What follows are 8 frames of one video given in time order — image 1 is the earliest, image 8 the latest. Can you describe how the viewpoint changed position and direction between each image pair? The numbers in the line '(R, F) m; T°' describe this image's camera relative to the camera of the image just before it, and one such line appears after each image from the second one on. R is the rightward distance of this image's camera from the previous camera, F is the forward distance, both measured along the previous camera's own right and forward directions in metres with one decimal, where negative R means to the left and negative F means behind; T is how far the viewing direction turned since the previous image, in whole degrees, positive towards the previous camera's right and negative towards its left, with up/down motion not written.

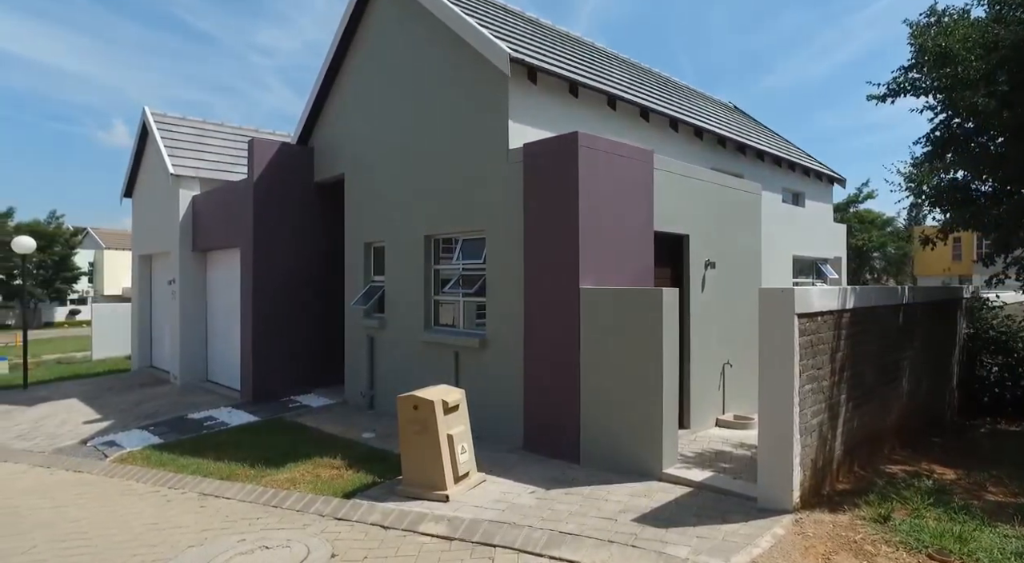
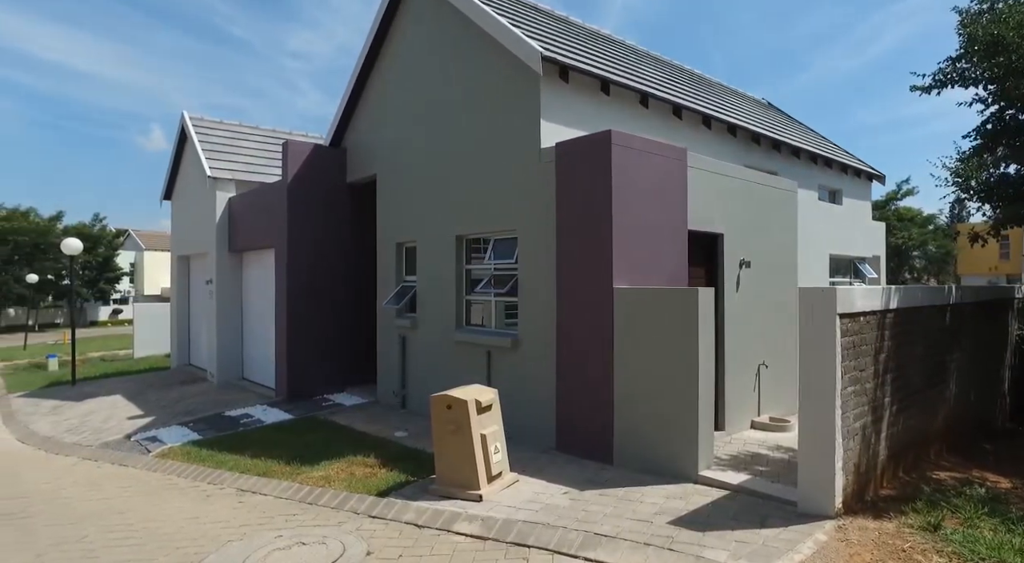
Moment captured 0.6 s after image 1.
(0.0, 0.0) m; -3°
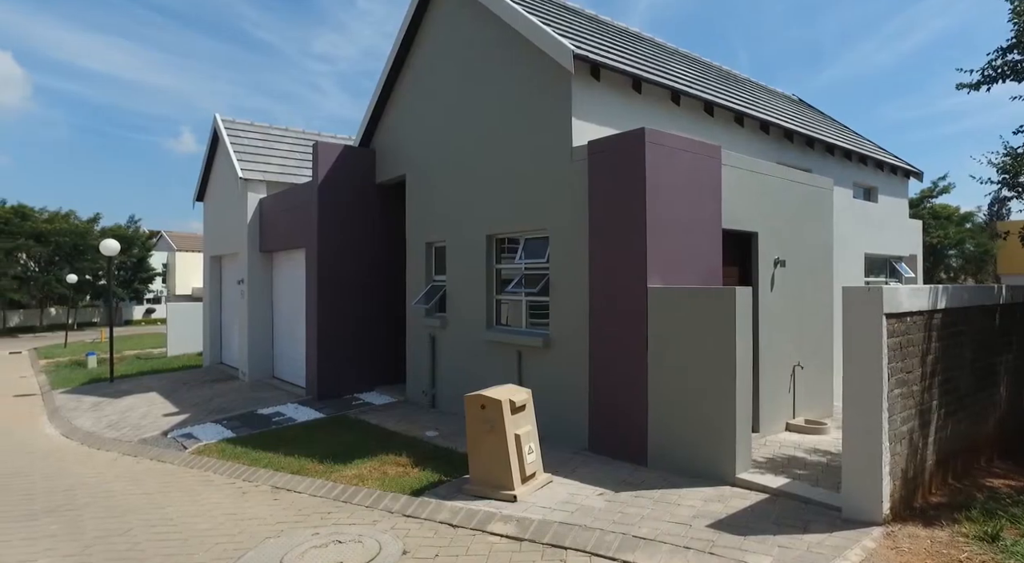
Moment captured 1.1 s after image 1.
(-0.1, 0.0) m; -2°
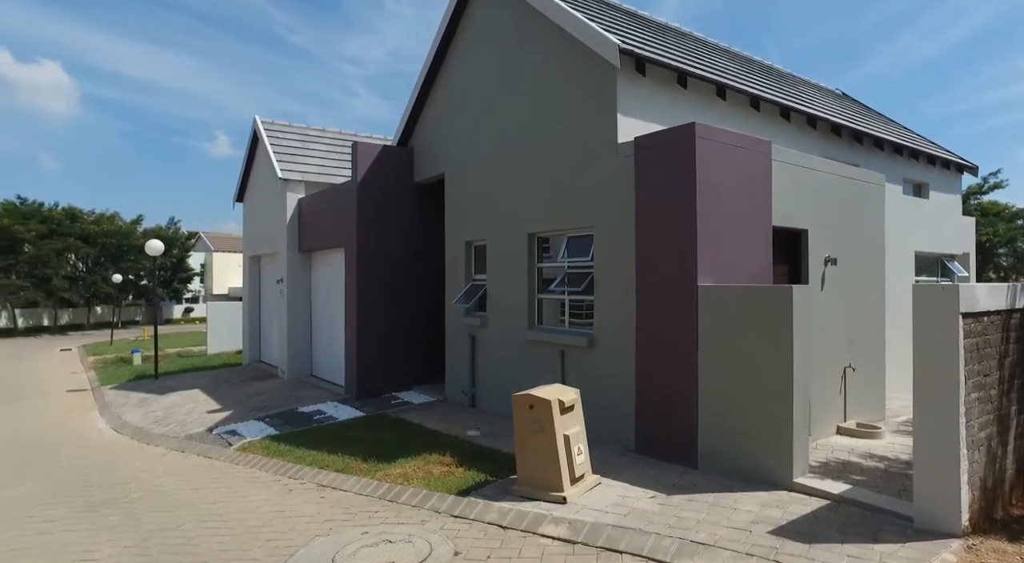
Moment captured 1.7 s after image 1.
(-0.2, +0.1) m; -3°
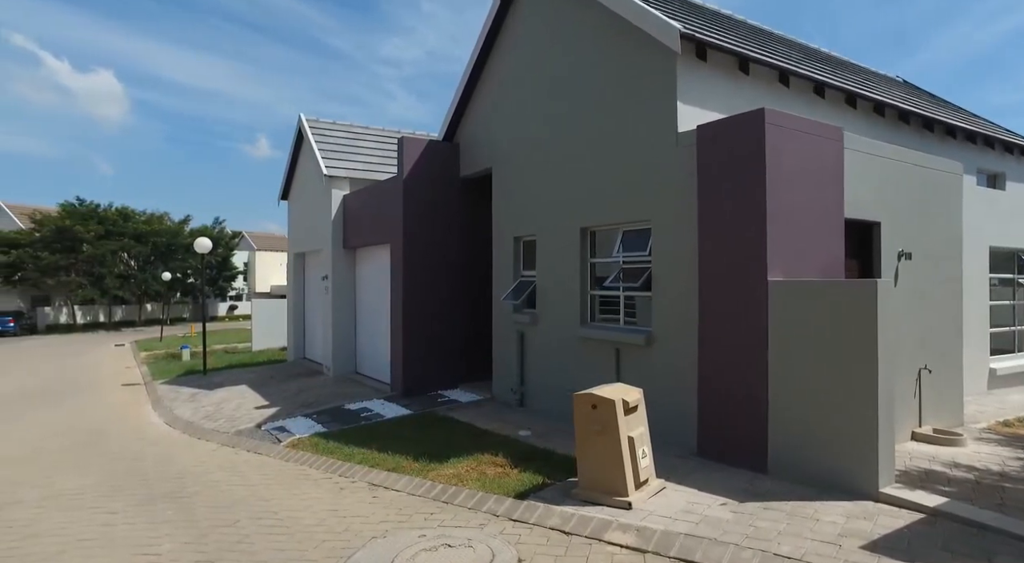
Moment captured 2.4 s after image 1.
(-0.2, +0.2) m; -3°
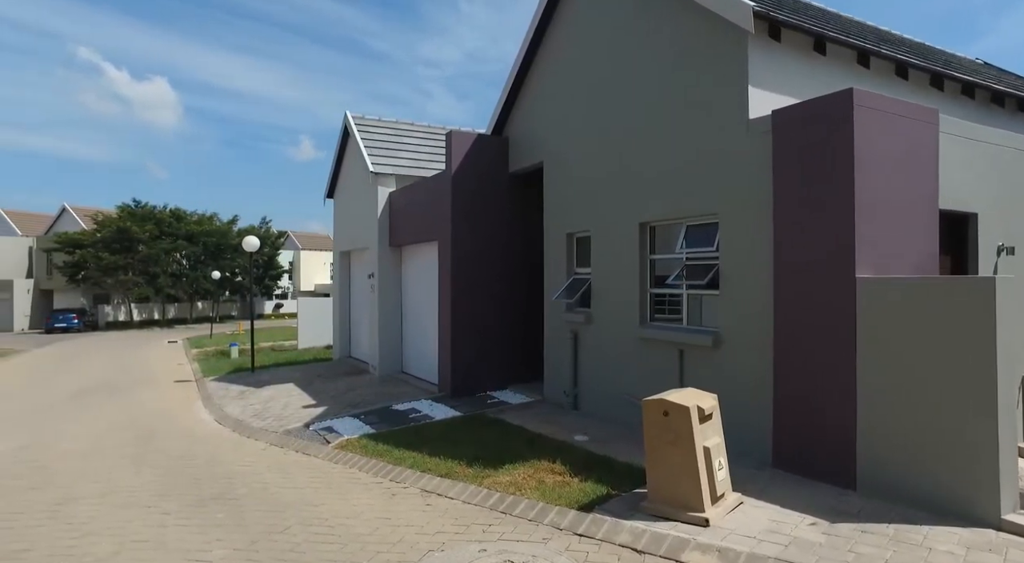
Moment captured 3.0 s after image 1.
(-0.2, +0.4) m; -4°
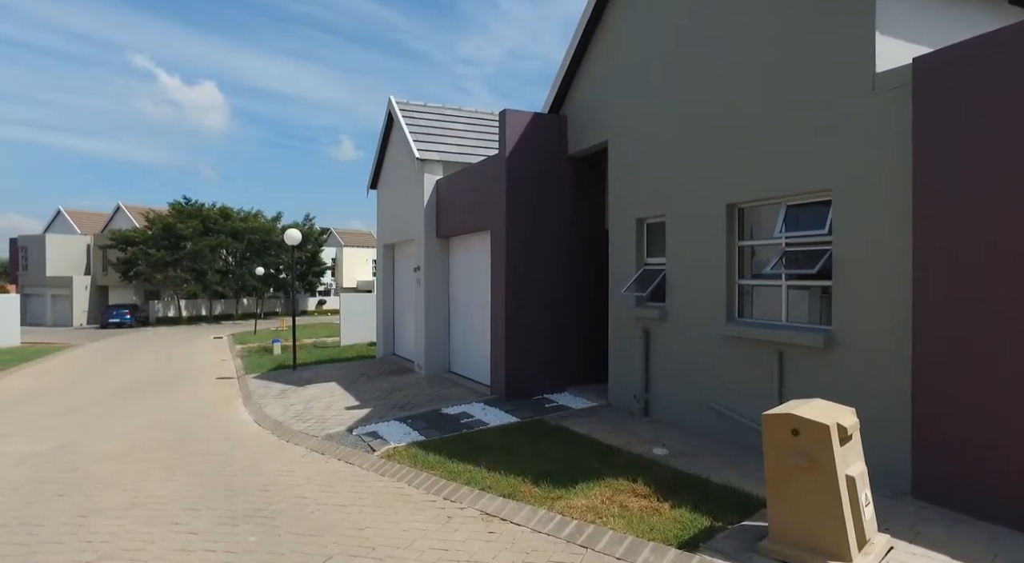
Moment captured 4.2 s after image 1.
(-0.3, +0.9) m; -4°
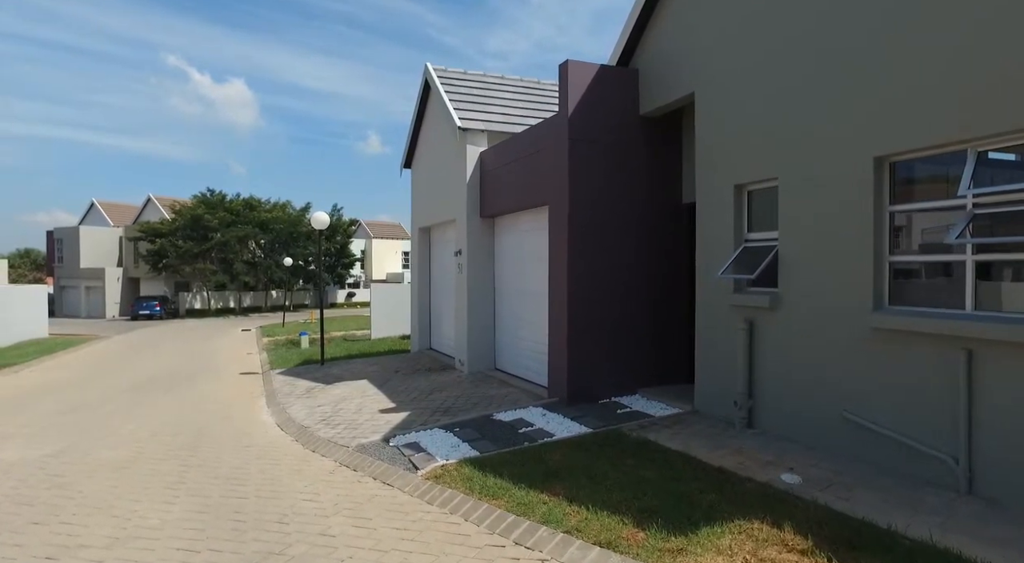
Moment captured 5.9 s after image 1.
(-0.5, +1.5) m; -2°
